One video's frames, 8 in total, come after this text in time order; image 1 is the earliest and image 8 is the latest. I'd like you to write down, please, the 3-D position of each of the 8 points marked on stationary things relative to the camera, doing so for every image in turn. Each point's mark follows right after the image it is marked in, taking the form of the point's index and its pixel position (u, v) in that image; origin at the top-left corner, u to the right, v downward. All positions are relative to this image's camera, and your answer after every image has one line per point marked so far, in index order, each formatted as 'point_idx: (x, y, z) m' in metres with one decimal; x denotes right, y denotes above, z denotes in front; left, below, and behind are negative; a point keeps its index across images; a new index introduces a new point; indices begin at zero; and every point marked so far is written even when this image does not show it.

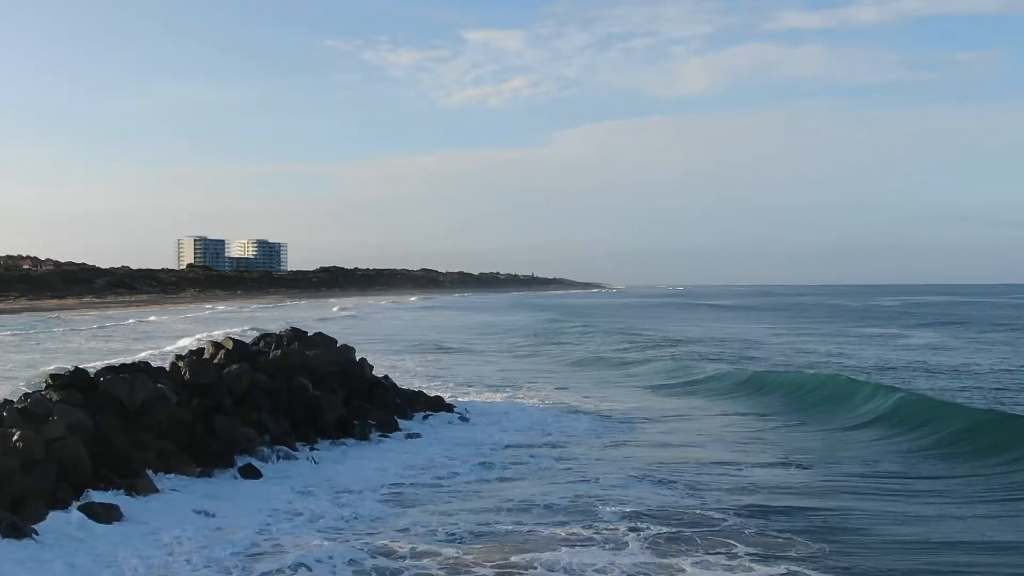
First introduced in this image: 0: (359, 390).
0: (-2.4, -1.7, +19.7) m
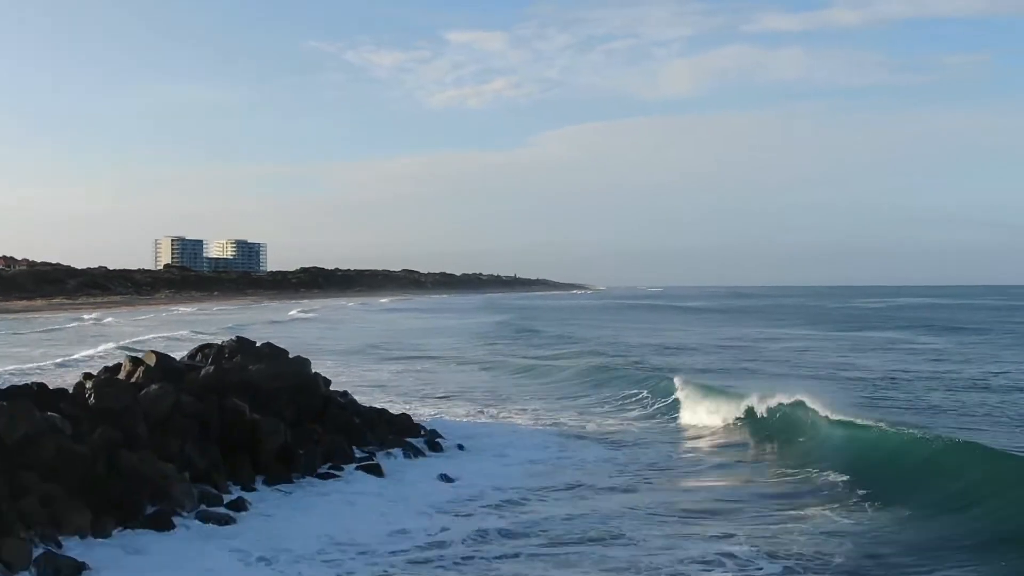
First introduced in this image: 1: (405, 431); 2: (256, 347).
0: (-2.7, -1.7, +16.8) m
1: (-1.5, -2.1, +17.9) m
2: (-3.8, -0.9, +18.3) m
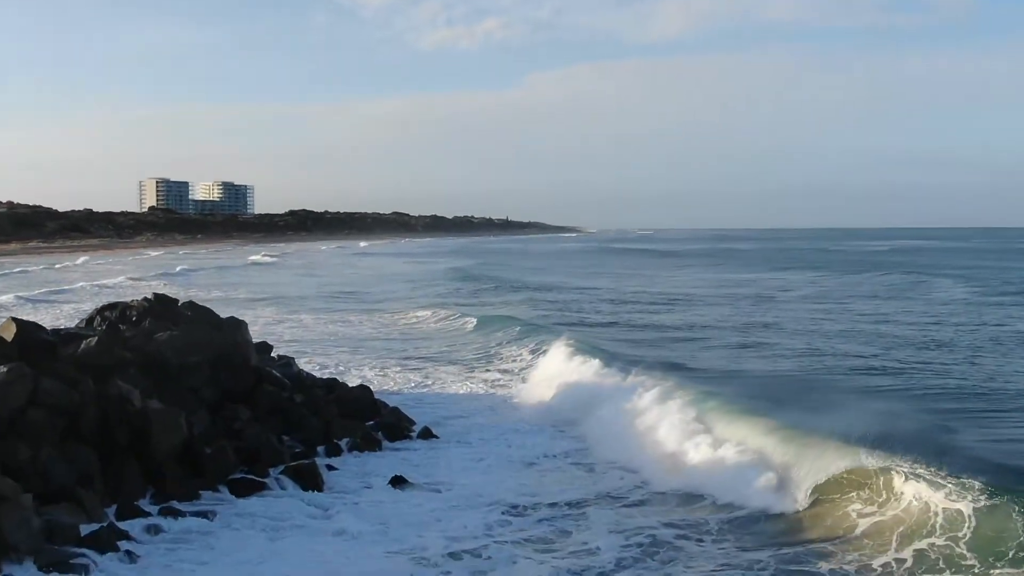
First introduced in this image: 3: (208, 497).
0: (-2.9, -1.1, +13.2) m
1: (-1.8, -1.5, +14.3) m
2: (-4.0, -0.2, +14.6) m
3: (-2.6, -1.8, +10.5) m
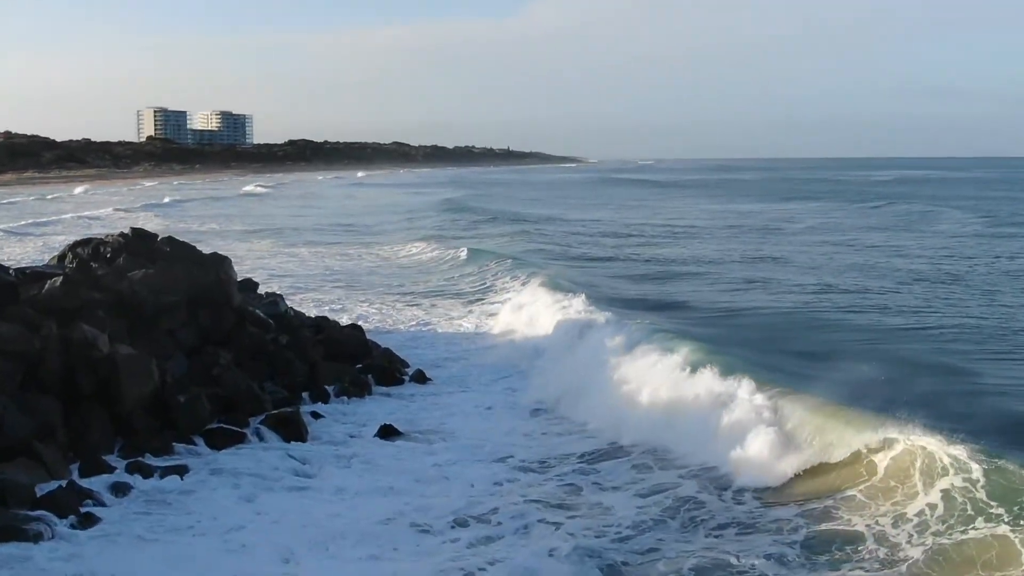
0: (-3.0, -0.5, +12.4) m
1: (-1.8, -0.8, +13.6) m
2: (-4.0, +0.5, +13.7) m
3: (-2.6, -1.3, +9.7) m
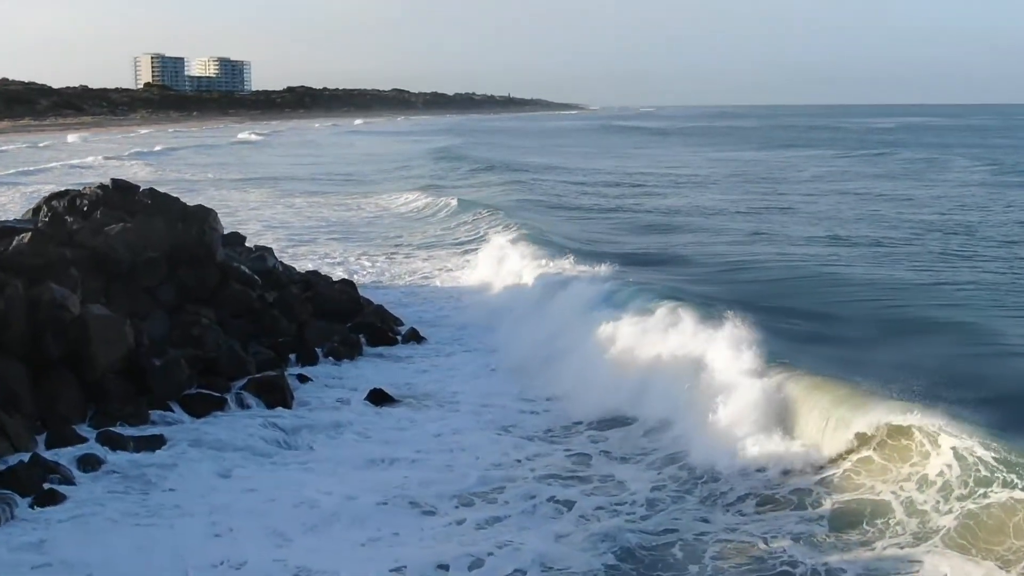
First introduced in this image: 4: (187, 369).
0: (-3.0, -0.1, +11.8) m
1: (-1.8, -0.3, +12.9) m
2: (-4.1, +1.0, +13.1) m
3: (-2.6, -1.0, +9.1) m
4: (-2.6, -0.6, +9.7) m
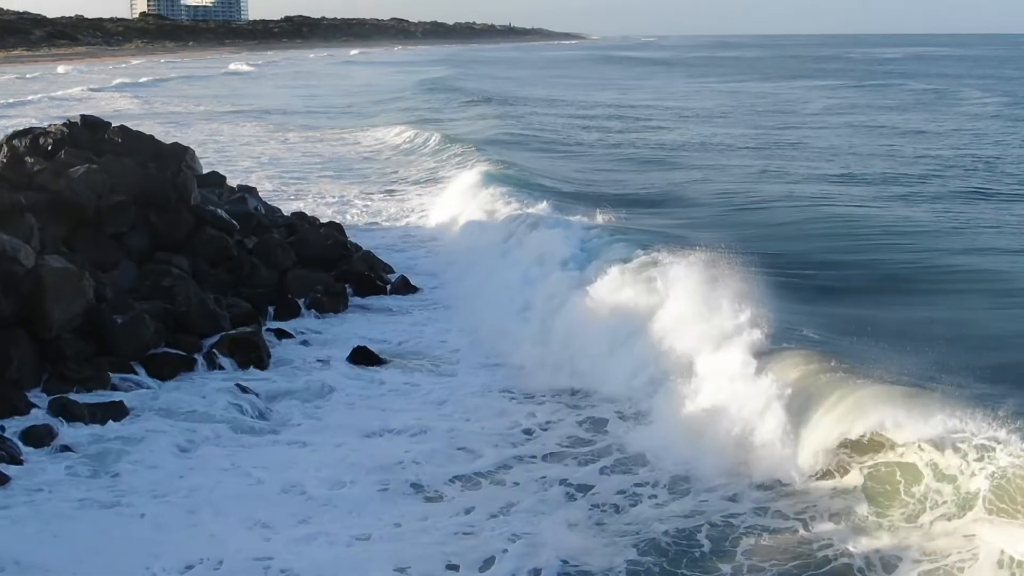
0: (-3.0, +0.4, +10.9) m
1: (-1.8, +0.3, +12.1) m
2: (-4.1, +1.5, +12.2) m
3: (-2.6, -0.6, +8.3) m
4: (-2.6, -0.3, +8.9) m
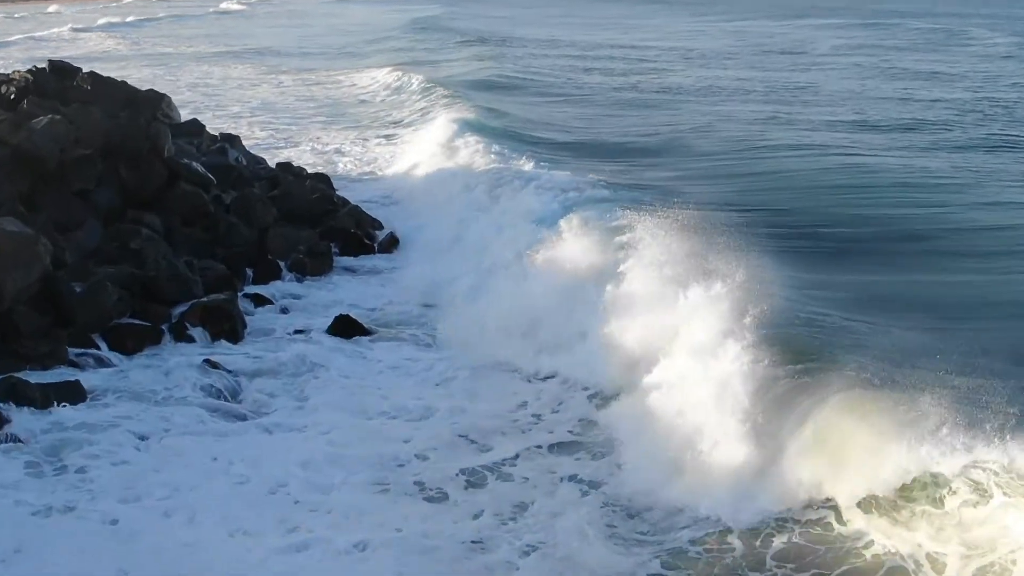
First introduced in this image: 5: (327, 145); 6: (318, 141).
0: (-3.0, +0.8, +10.2) m
1: (-1.8, +0.6, +11.3) m
2: (-4.1, +1.9, +11.4) m
3: (-2.7, -0.4, +7.6) m
4: (-2.6, 0.0, +8.2) m
5: (-2.7, +2.0, +17.6) m
6: (-2.8, +2.1, +18.0) m
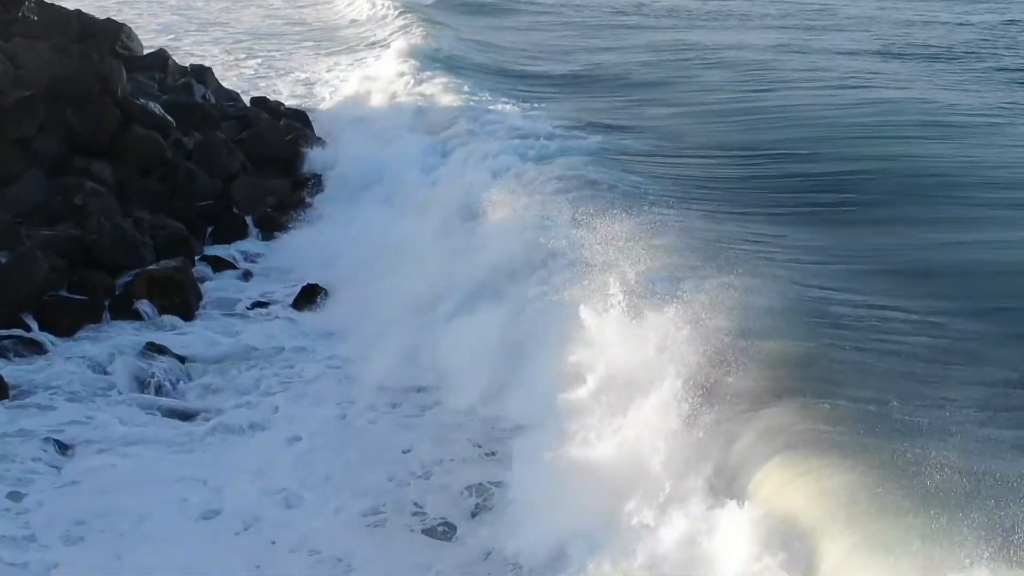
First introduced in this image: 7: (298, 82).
0: (-3.1, +1.1, +9.1) m
1: (-1.9, +1.0, +10.3) m
2: (-4.2, +2.3, +10.2) m
3: (-2.7, -0.3, +6.7) m
4: (-2.7, +0.2, +7.2) m
5: (-2.7, +2.8, +16.5) m
6: (-2.9, +3.0, +16.8) m
7: (-2.6, +2.5, +15.3) m
